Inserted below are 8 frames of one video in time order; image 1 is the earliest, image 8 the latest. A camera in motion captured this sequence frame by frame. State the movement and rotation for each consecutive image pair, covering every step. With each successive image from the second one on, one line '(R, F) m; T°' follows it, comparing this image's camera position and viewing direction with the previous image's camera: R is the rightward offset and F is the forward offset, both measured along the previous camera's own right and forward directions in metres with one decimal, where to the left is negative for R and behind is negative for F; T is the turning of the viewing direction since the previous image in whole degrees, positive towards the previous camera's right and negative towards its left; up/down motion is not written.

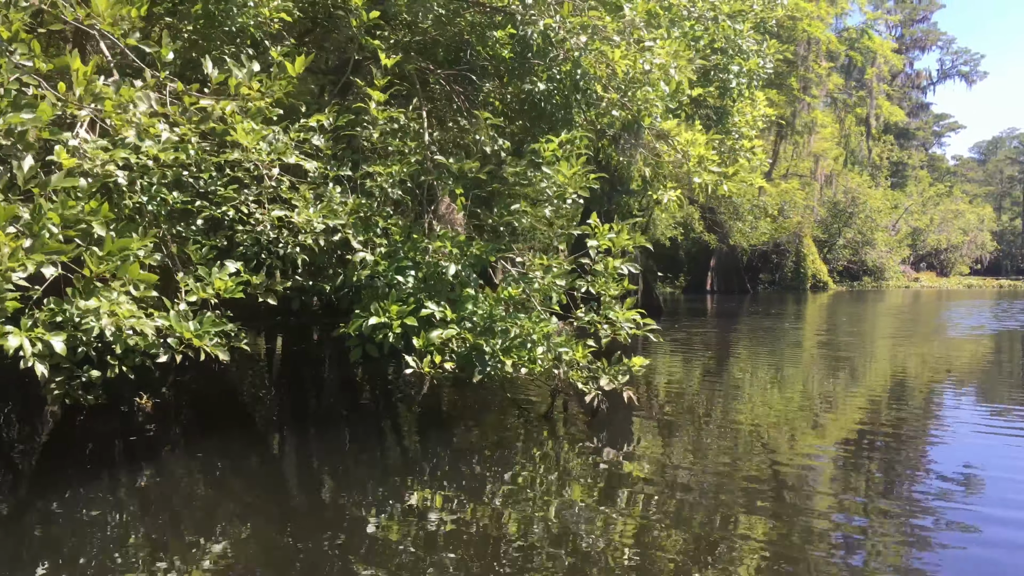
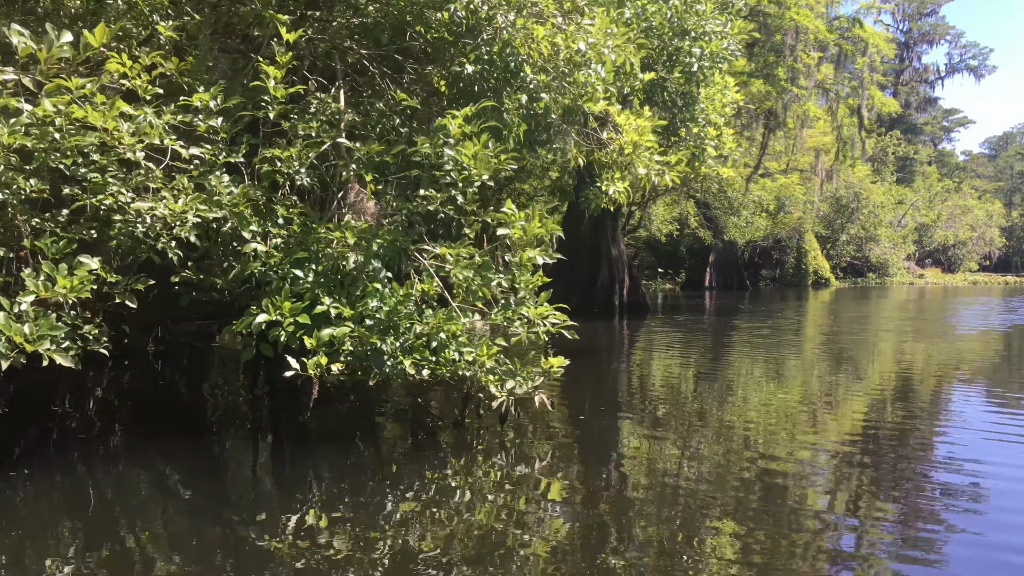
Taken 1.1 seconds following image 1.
(+0.5, +0.4) m; -1°
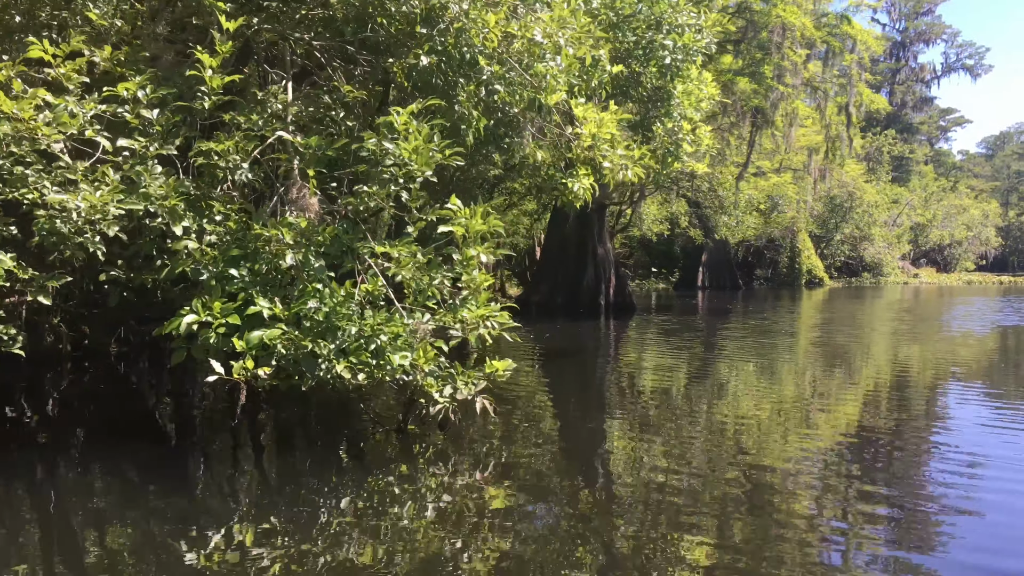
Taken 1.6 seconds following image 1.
(+0.2, +0.2) m; 0°
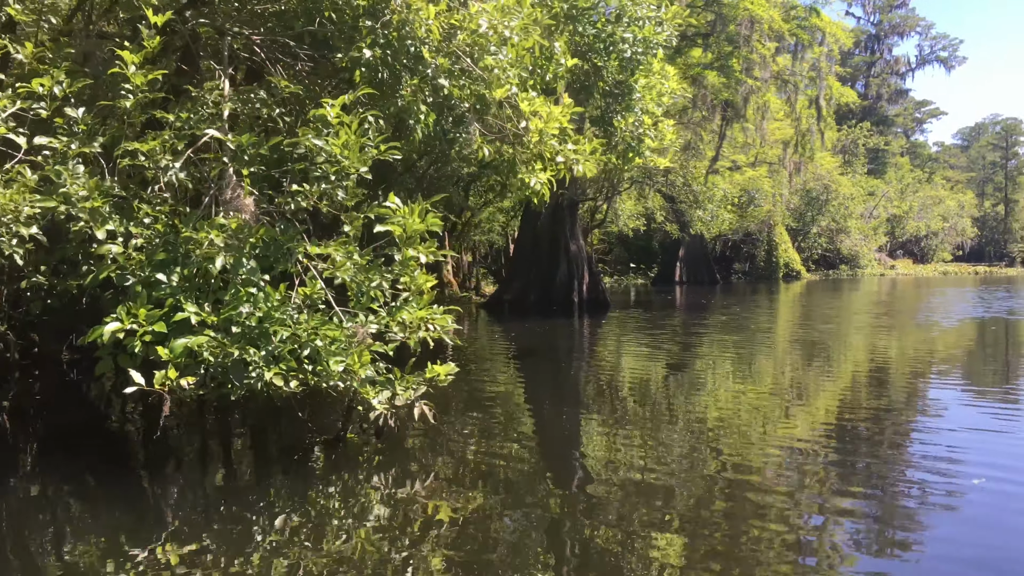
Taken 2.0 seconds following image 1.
(+0.2, +0.1) m; +1°
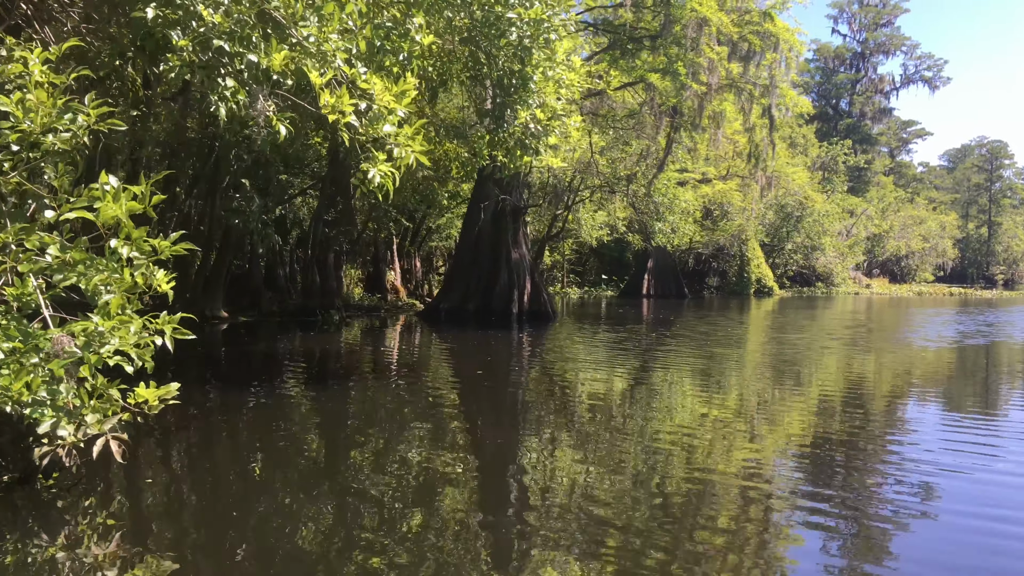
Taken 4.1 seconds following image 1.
(+0.8, +0.7) m; +1°
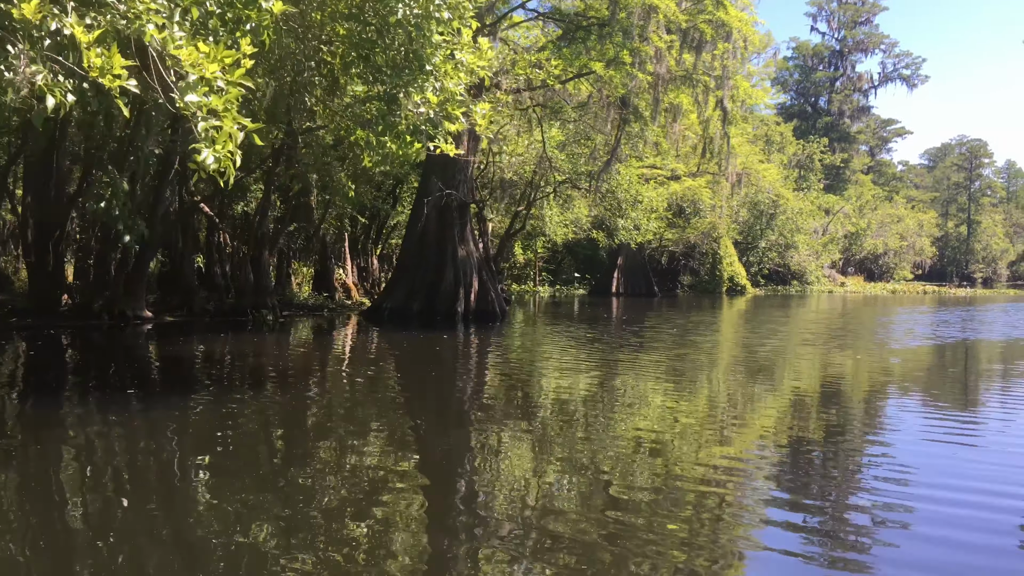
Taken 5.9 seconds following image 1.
(+0.6, +0.5) m; +1°
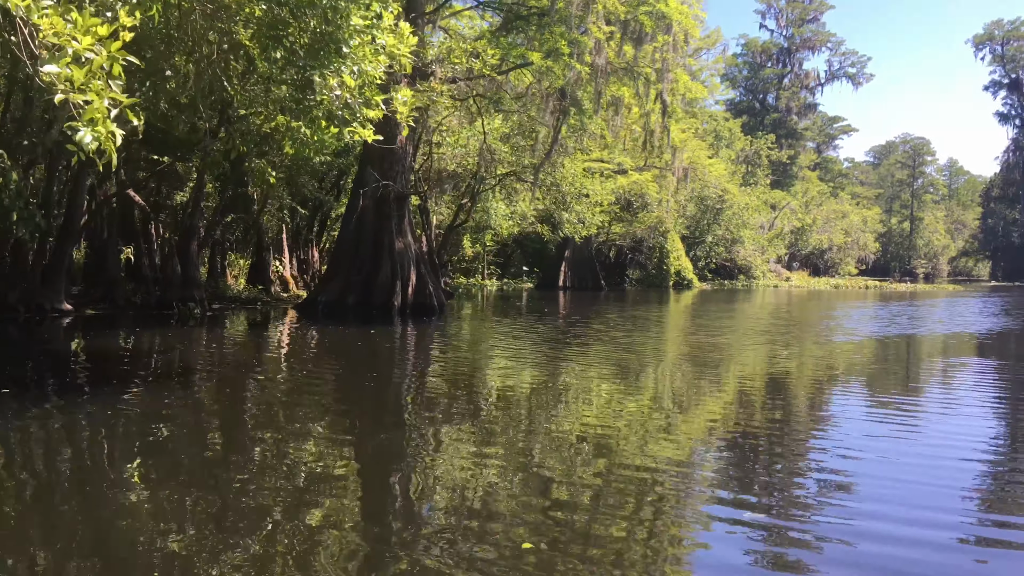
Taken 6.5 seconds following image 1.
(+0.2, +0.2) m; +3°
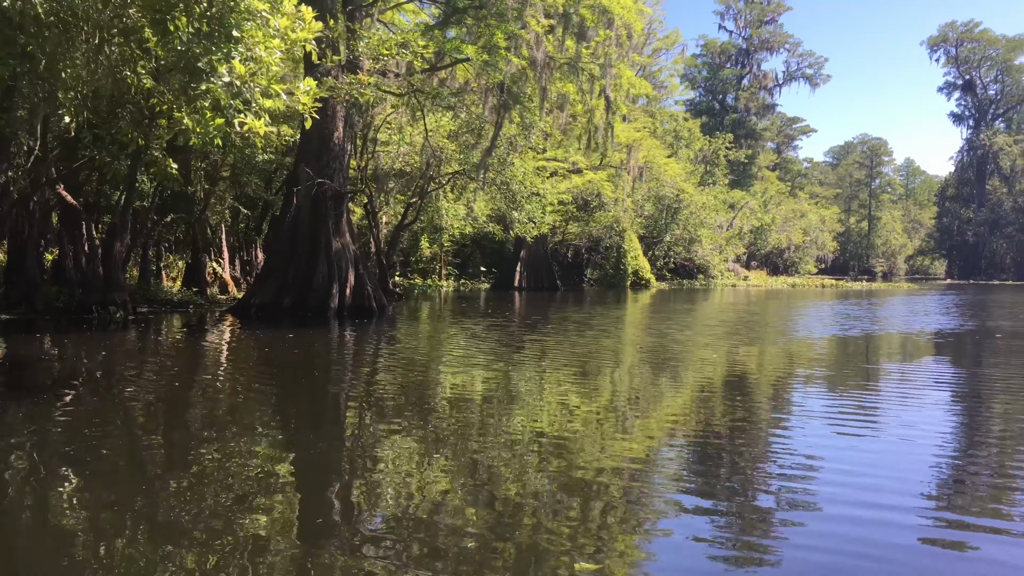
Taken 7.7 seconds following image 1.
(+0.4, +0.4) m; +2°
